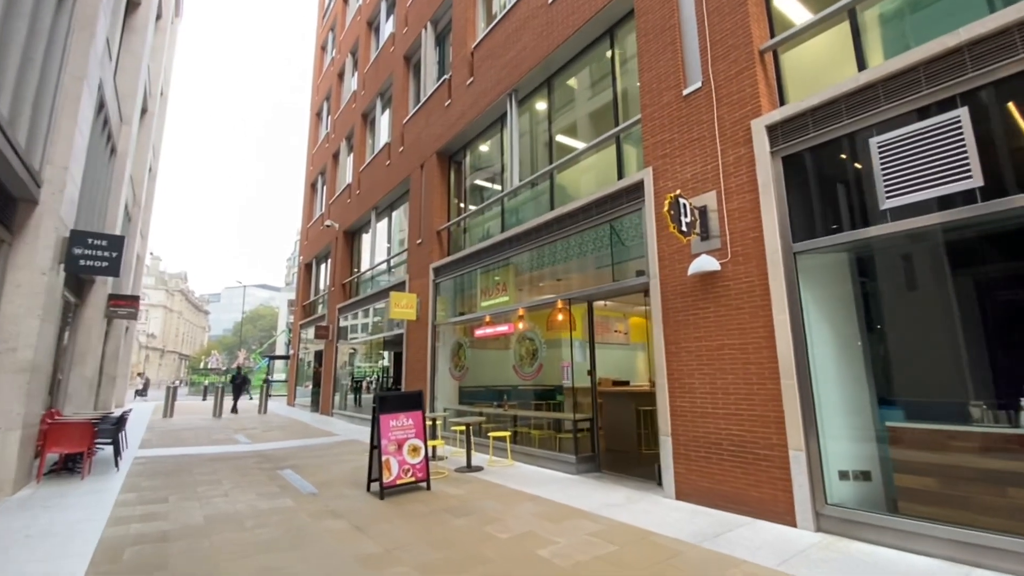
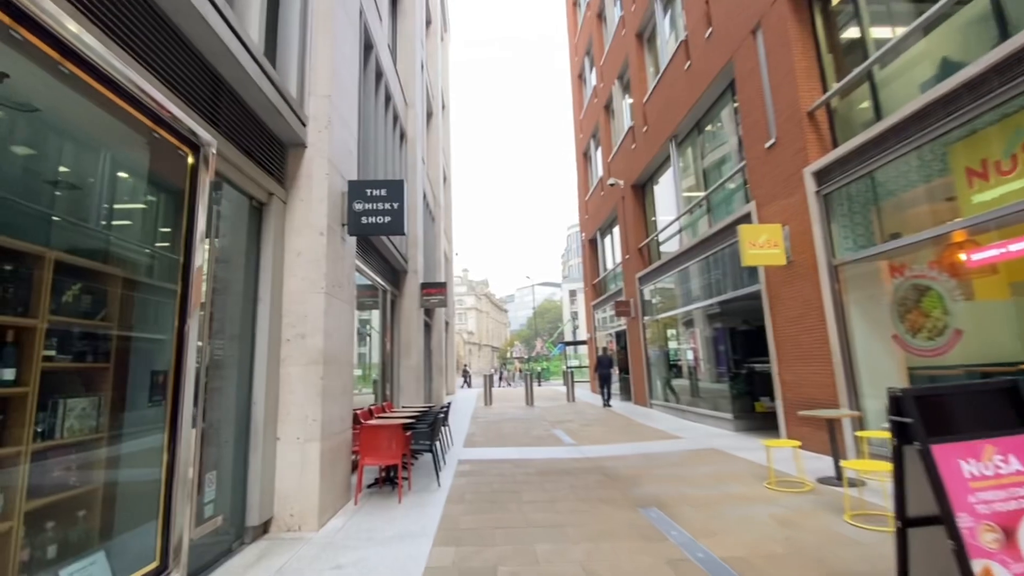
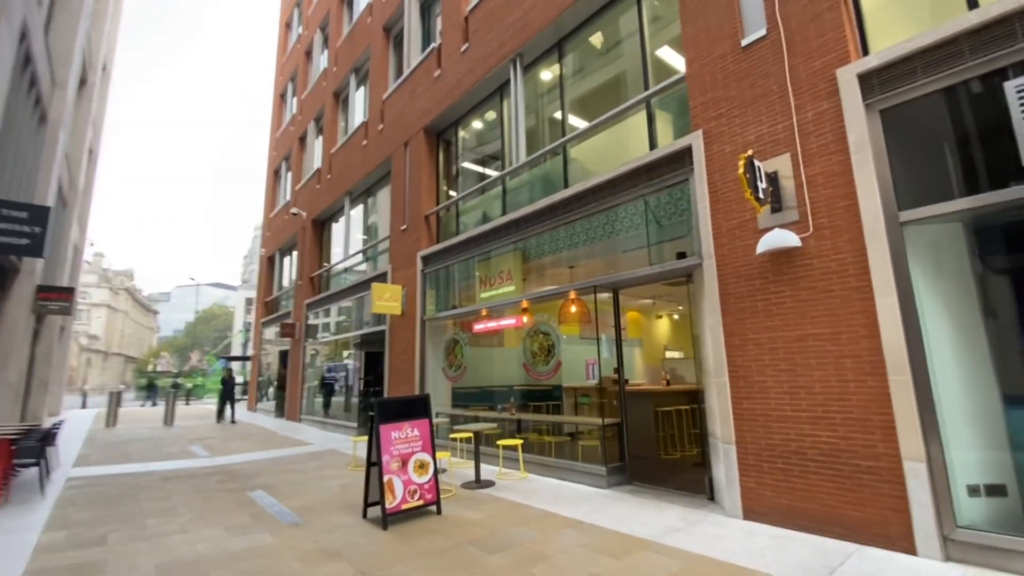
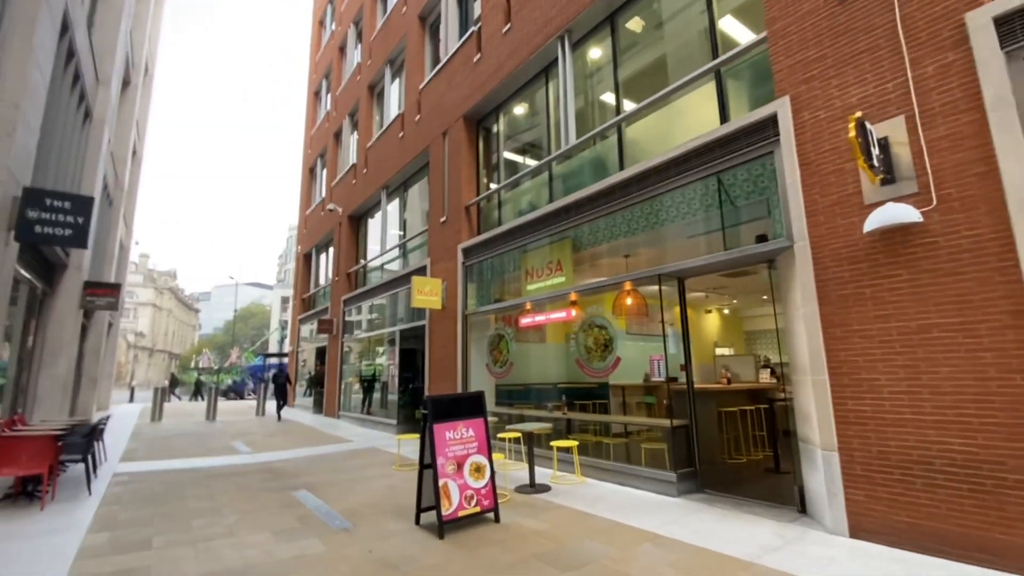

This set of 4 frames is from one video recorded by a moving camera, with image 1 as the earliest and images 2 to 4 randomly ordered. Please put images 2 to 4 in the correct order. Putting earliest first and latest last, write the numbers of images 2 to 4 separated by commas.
3, 4, 2
